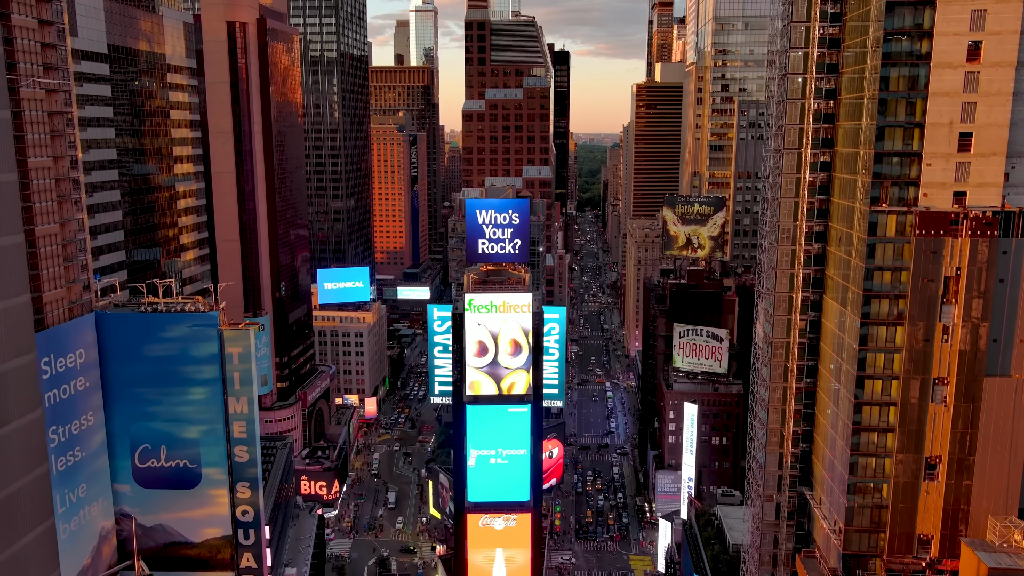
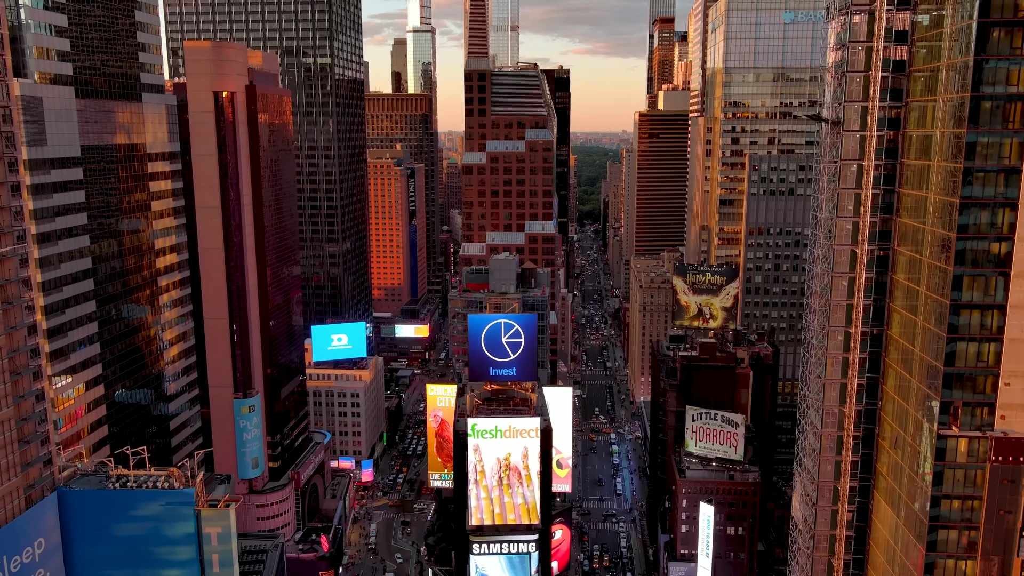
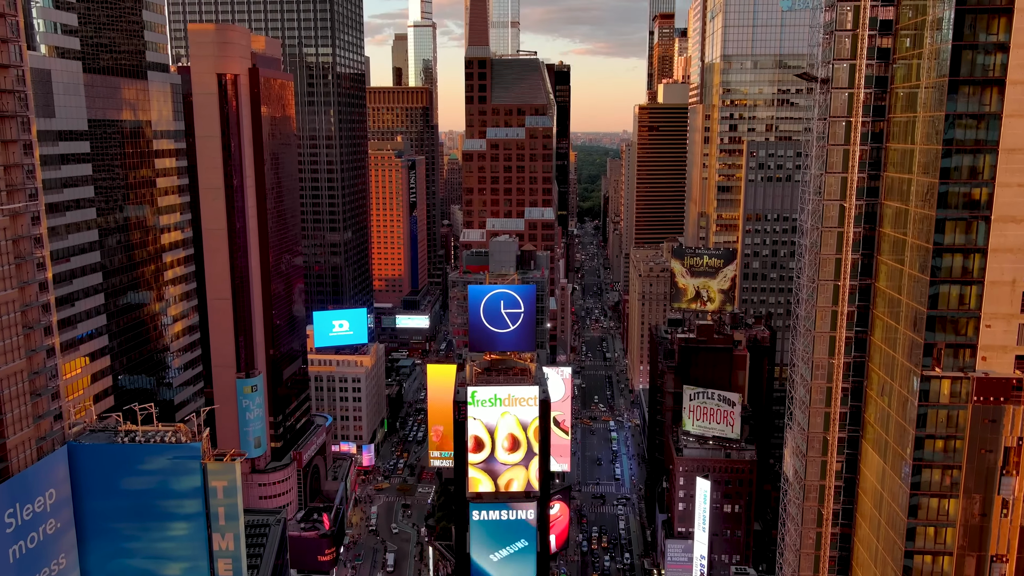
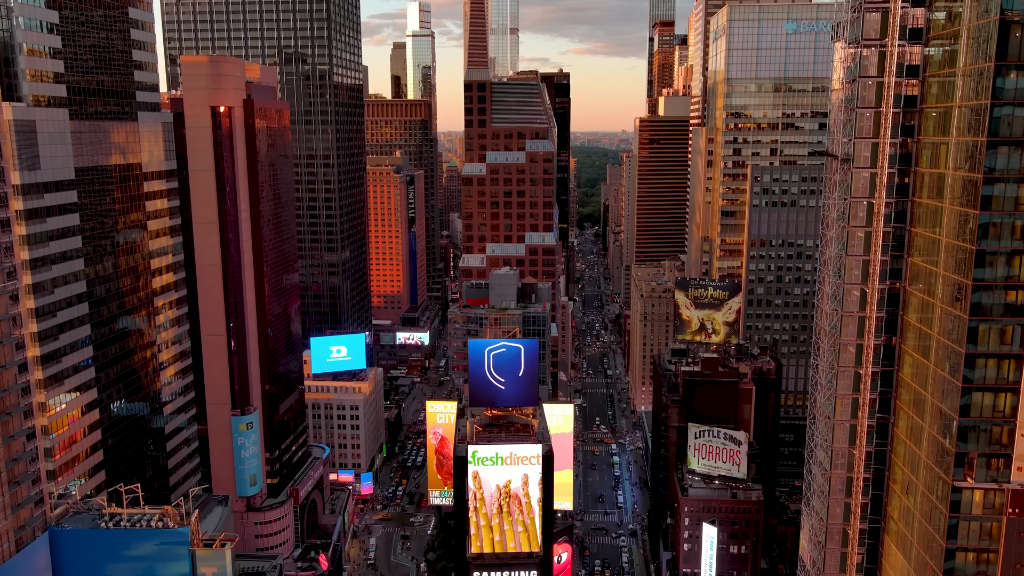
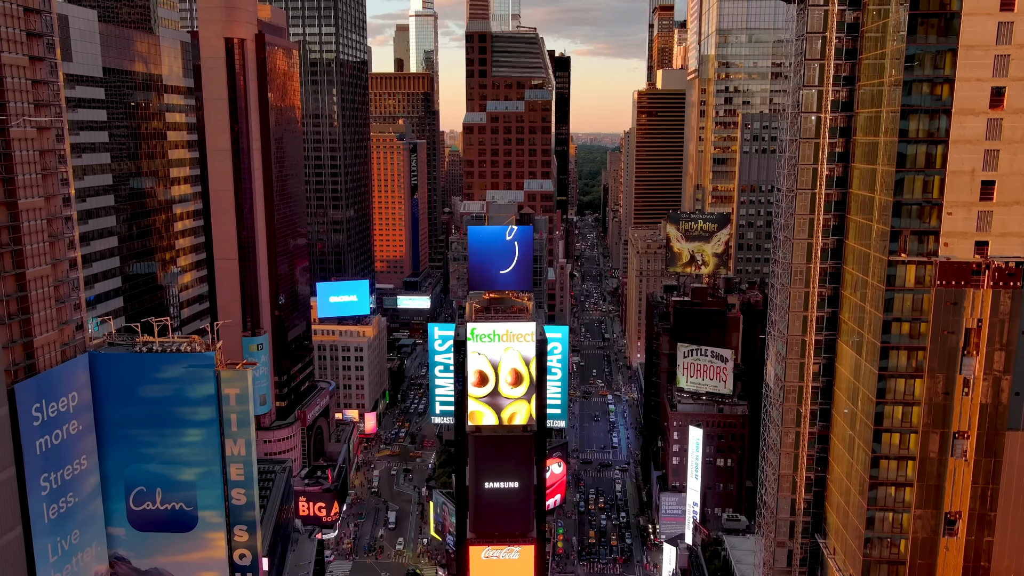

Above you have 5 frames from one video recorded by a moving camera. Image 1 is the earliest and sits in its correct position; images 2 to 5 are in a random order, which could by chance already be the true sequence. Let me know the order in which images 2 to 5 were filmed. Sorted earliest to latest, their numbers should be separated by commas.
5, 3, 2, 4
